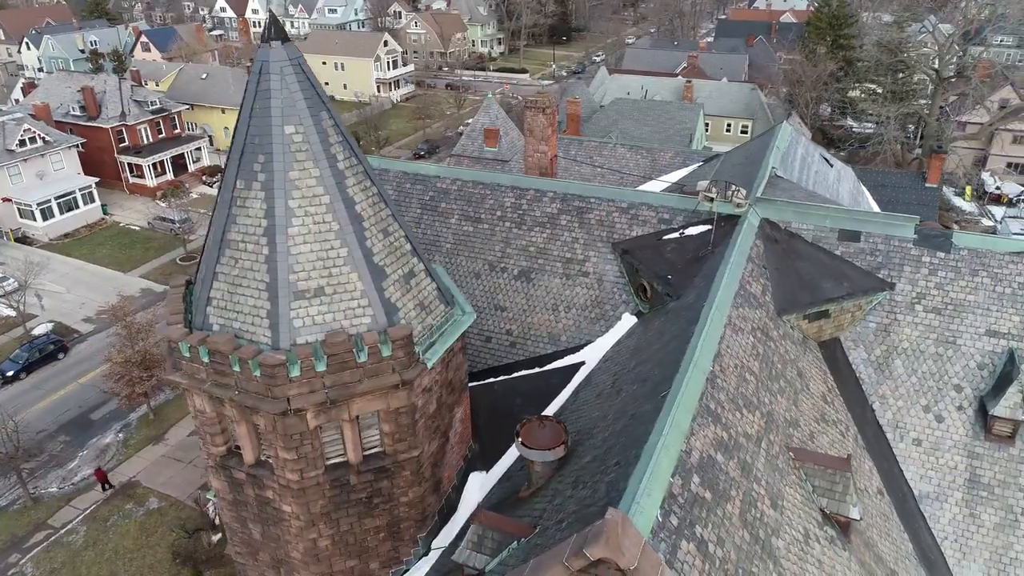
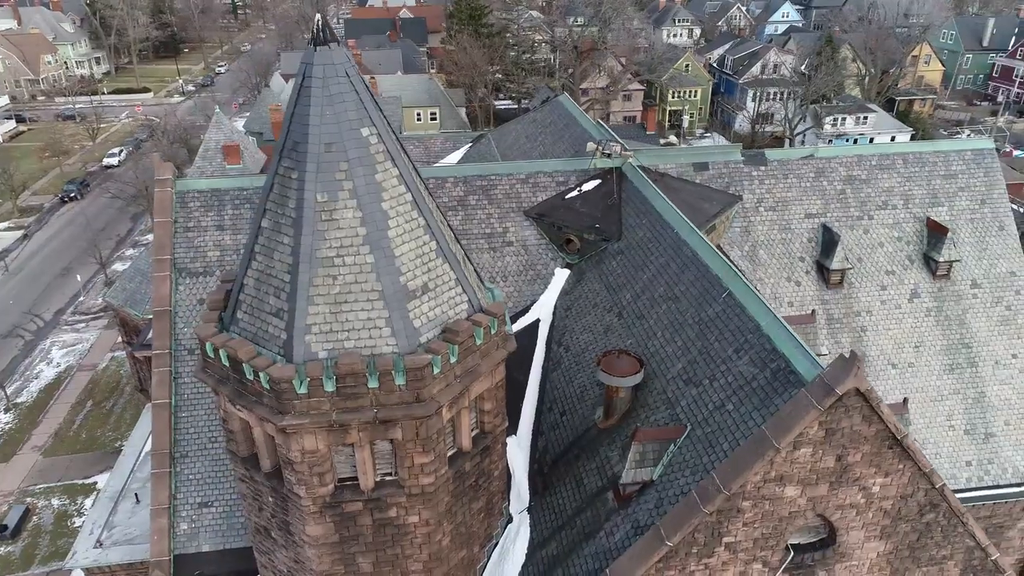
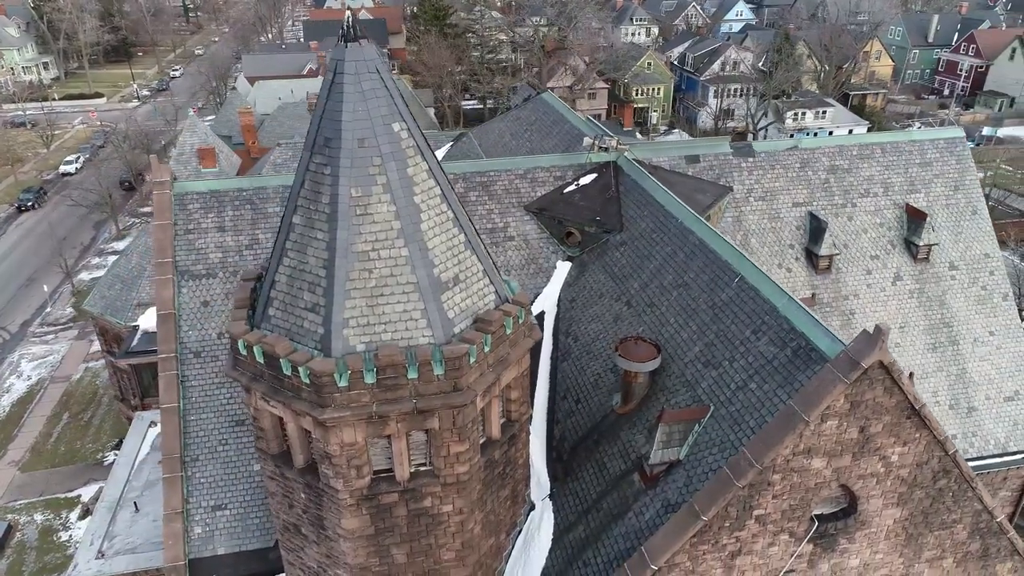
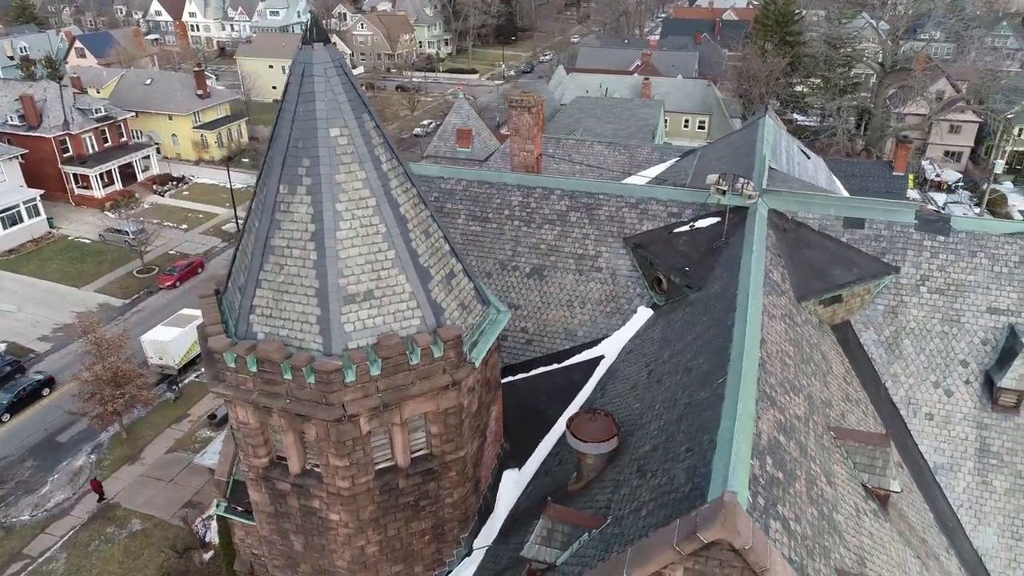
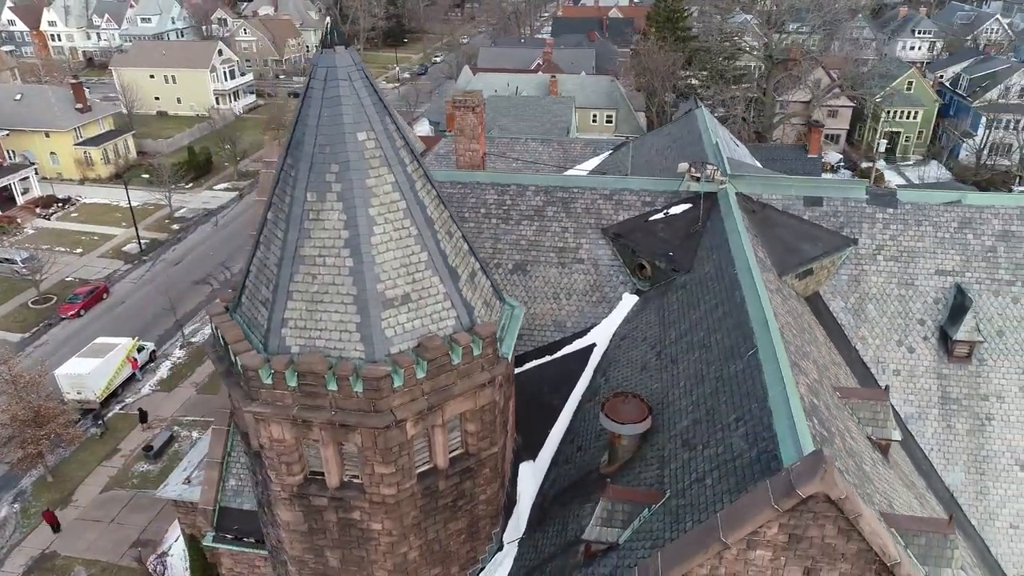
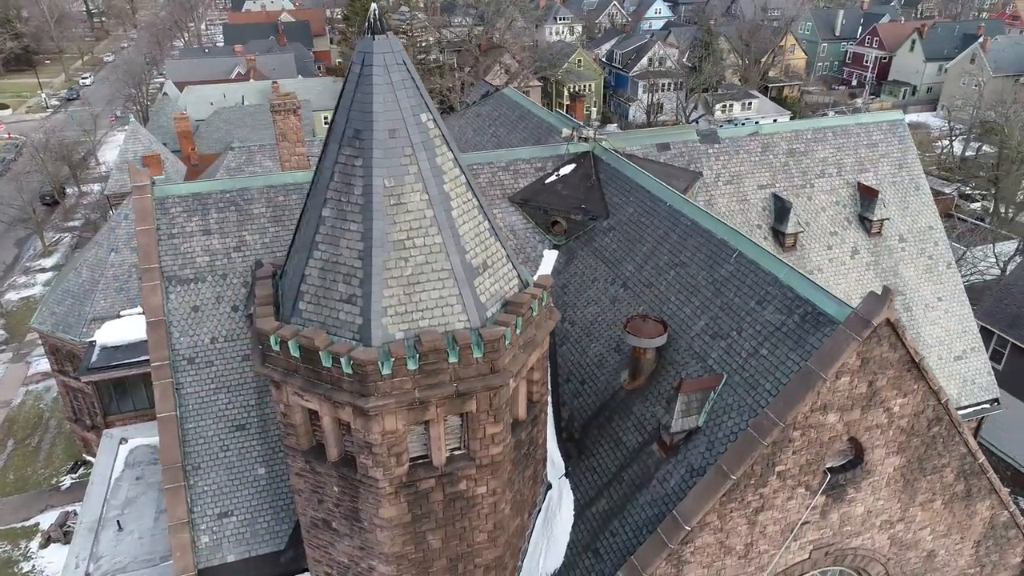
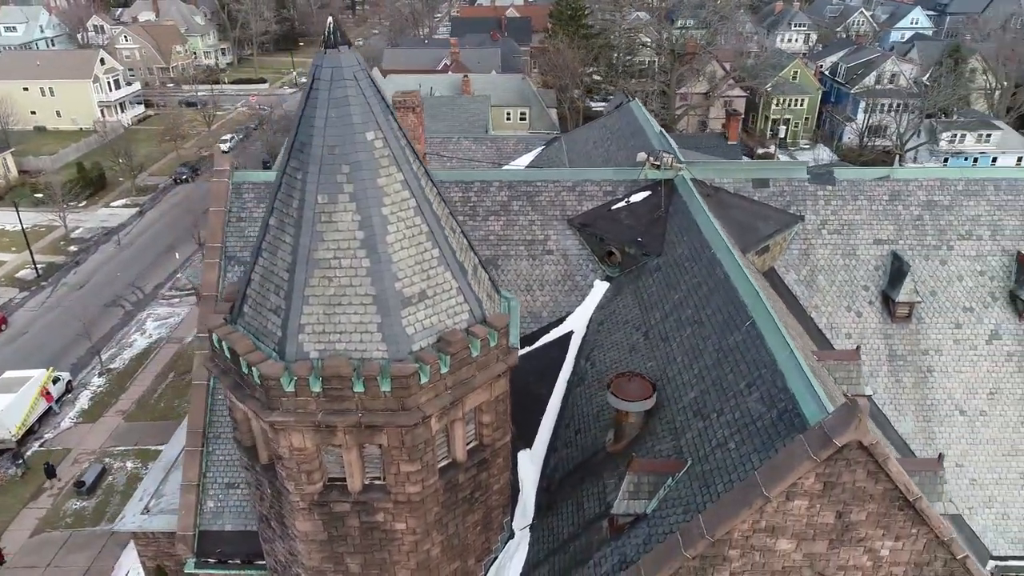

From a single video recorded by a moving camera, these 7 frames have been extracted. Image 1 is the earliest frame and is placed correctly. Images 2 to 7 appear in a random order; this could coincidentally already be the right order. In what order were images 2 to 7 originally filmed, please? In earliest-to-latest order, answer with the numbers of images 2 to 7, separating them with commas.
4, 5, 7, 2, 3, 6
